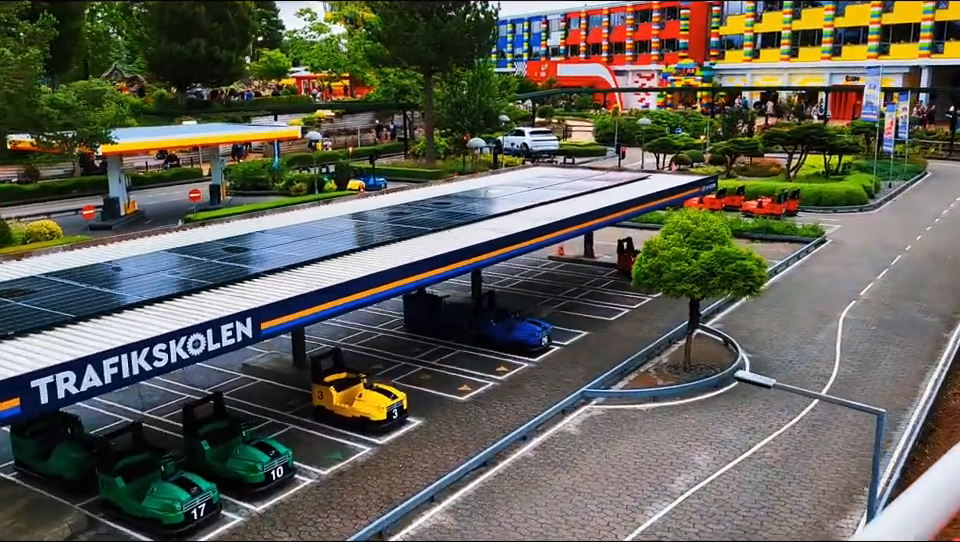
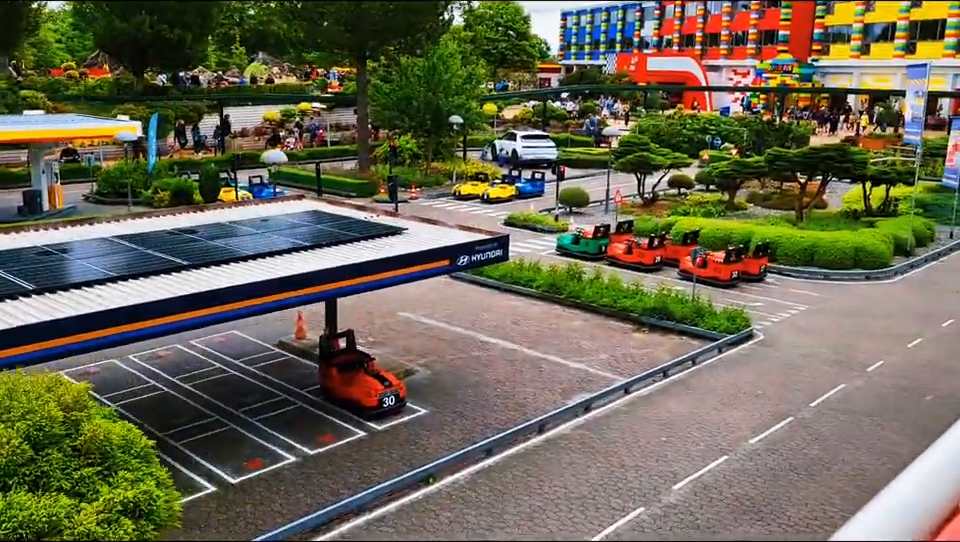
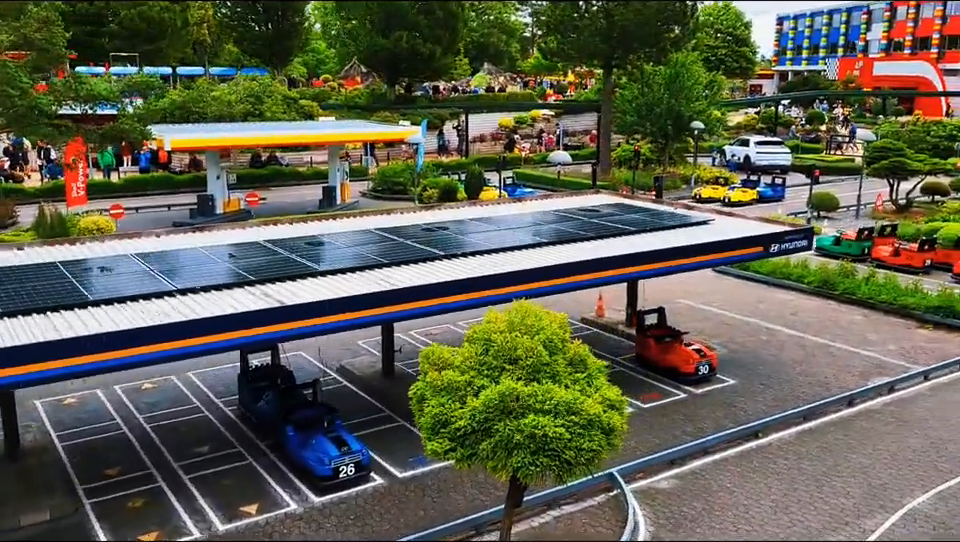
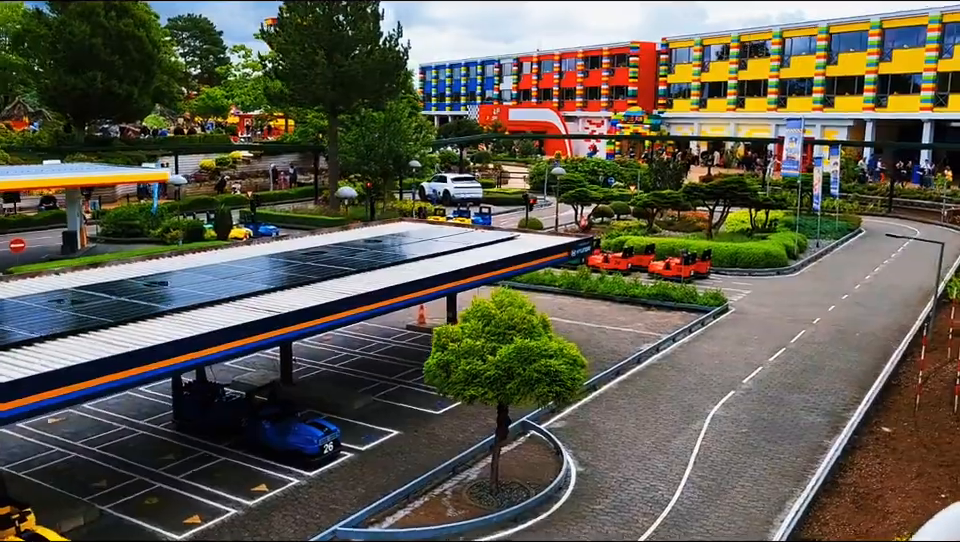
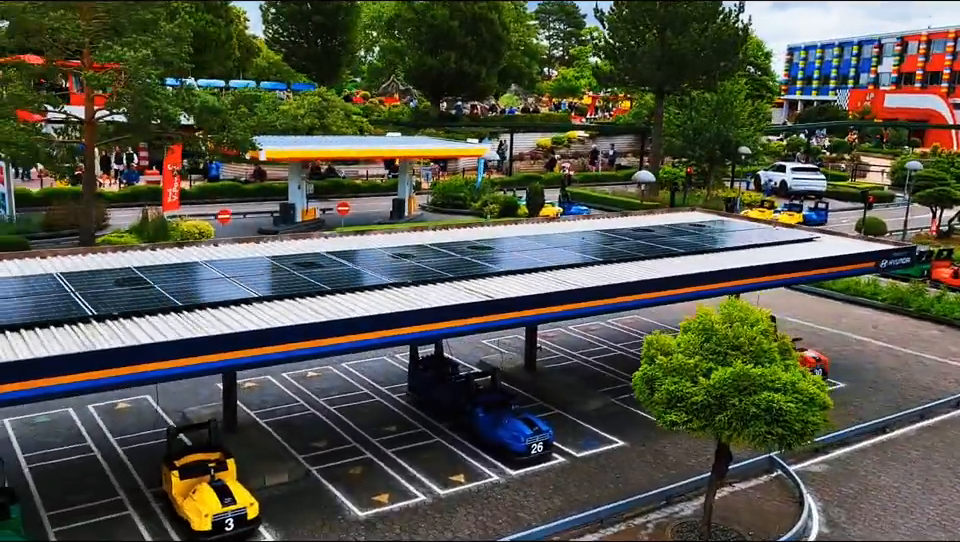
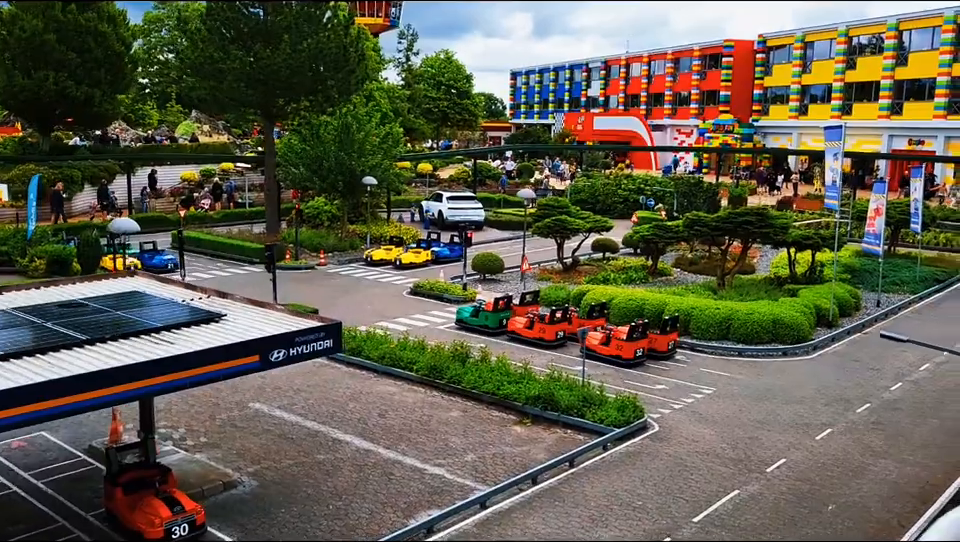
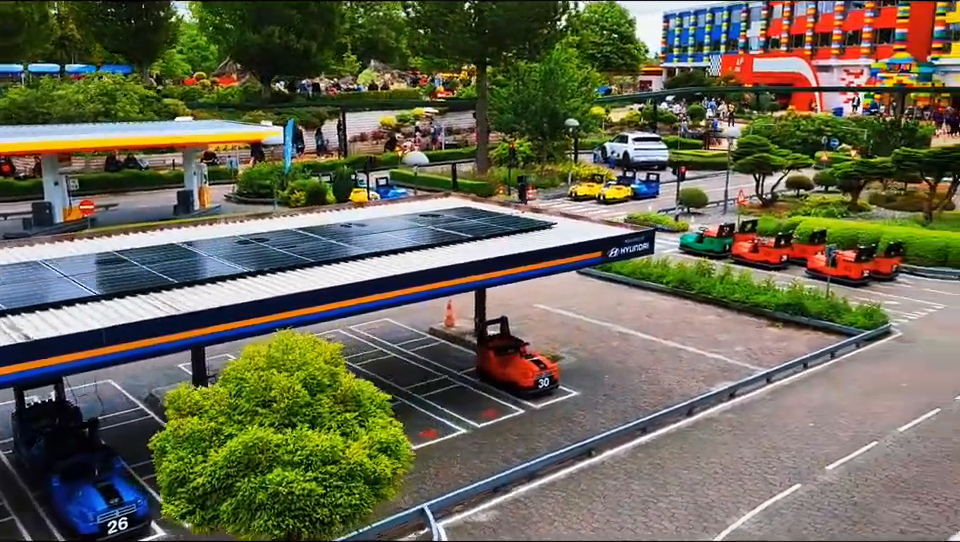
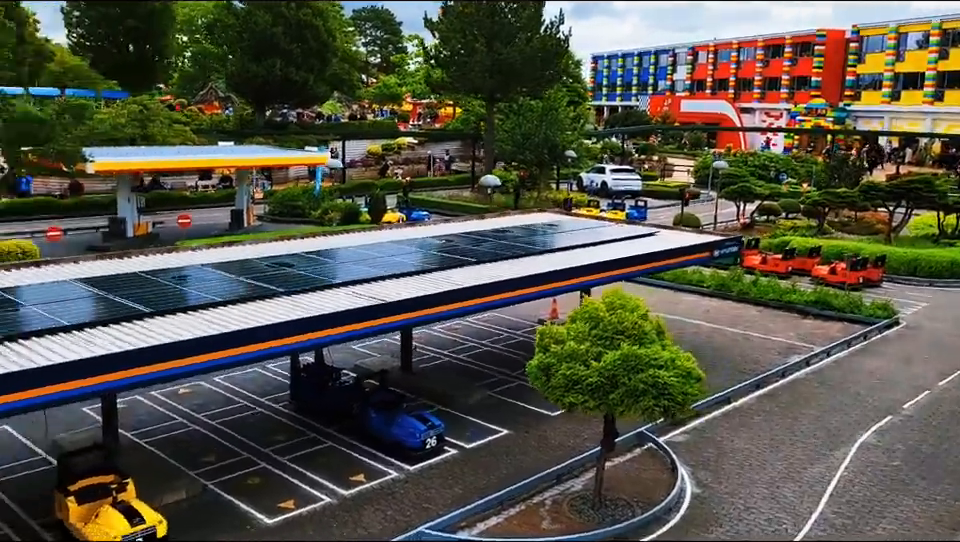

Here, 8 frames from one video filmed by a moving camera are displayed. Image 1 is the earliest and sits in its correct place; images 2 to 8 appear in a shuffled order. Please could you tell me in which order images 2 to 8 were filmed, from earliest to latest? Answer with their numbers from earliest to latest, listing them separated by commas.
4, 8, 5, 3, 7, 2, 6
